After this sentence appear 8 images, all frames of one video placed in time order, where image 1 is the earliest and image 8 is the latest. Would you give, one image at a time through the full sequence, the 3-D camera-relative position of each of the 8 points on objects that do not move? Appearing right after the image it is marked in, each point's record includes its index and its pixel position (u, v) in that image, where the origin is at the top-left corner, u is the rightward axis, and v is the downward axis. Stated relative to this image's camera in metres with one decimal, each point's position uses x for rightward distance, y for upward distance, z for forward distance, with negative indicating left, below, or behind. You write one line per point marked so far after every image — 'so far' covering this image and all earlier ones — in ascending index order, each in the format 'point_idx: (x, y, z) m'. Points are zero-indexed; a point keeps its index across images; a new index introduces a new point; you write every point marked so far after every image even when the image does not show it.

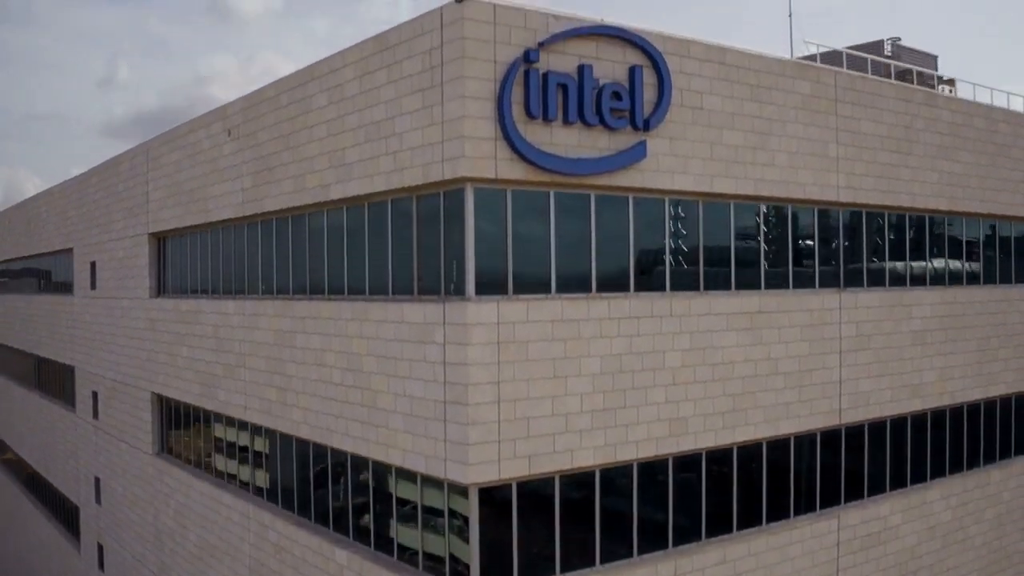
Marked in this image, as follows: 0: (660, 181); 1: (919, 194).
0: (+2.4, +1.7, +15.1) m
1: (+8.4, +2.0, +19.4) m
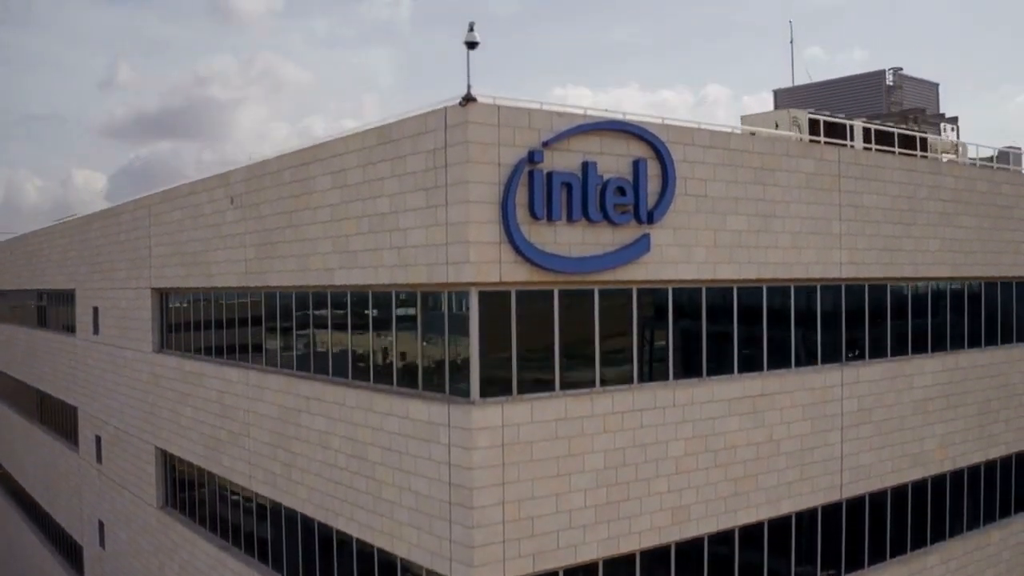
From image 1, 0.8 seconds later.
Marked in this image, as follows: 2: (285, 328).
0: (+2.4, +0.3, +15.1) m
1: (+8.5, +0.5, +19.4) m
2: (-4.4, -0.8, +18.3) m
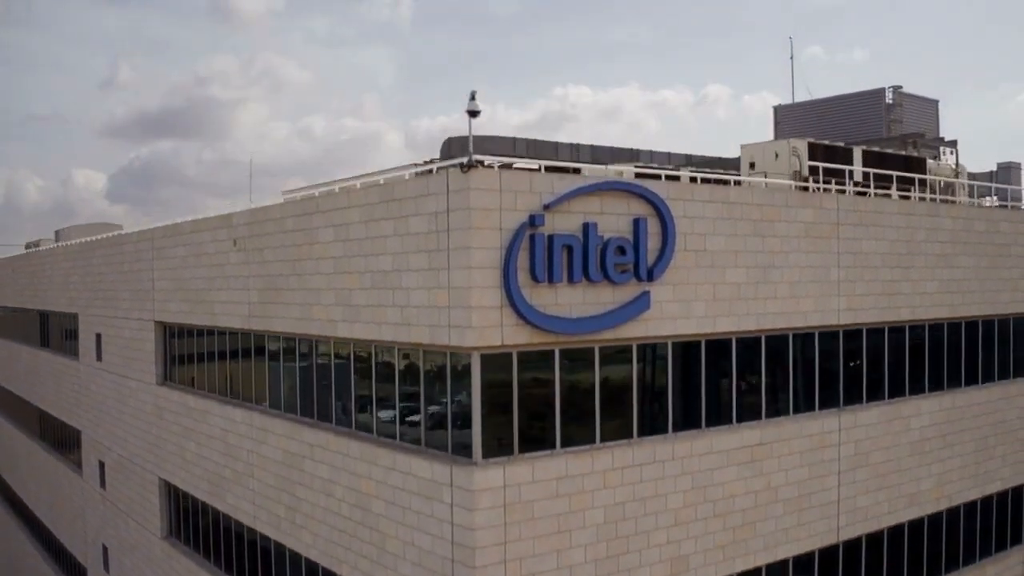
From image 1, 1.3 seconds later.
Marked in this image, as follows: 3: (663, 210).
0: (+2.4, -0.6, +15.3) m
1: (+8.5, -0.4, +19.6) m
2: (-4.4, -1.6, +18.5) m
3: (+2.4, +1.3, +15.2) m
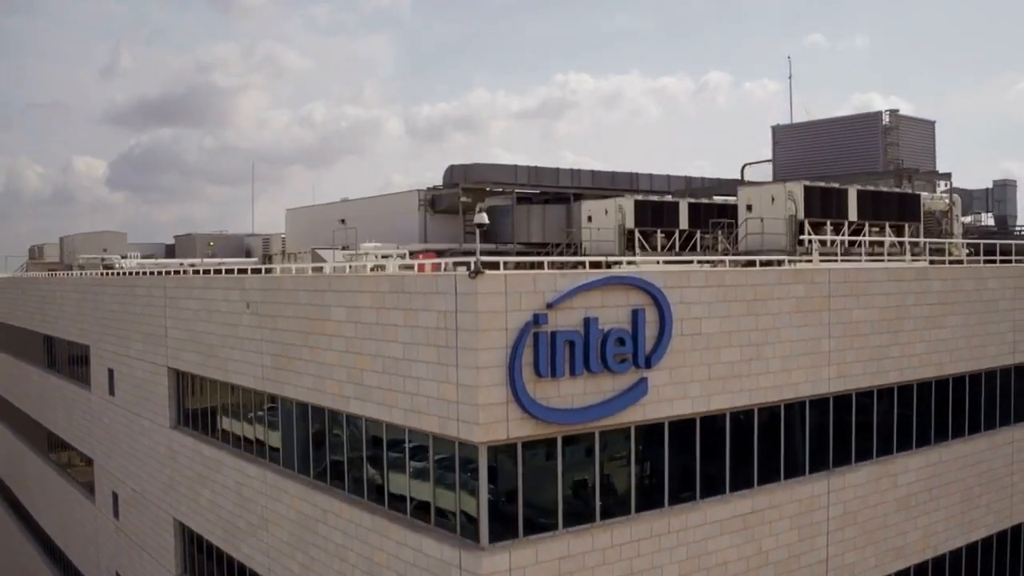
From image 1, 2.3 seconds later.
0: (+2.5, -2.1, +16.1) m
1: (+8.6, -1.7, +20.4) m
2: (-4.3, -3.0, +19.3) m
3: (+2.5, -0.2, +15.9) m
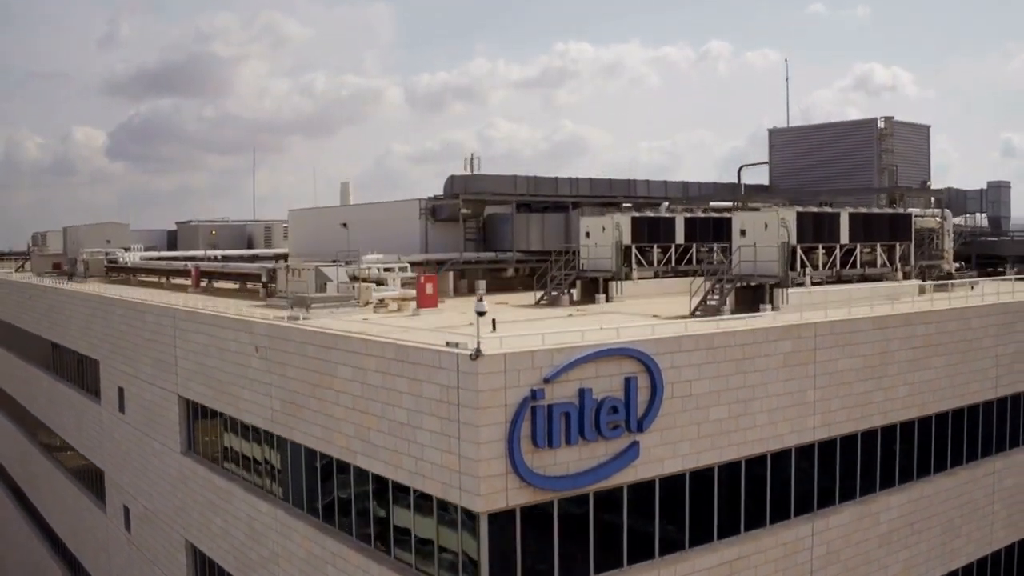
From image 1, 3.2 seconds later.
0: (+2.5, -3.3, +16.9) m
1: (+8.6, -2.8, +21.3) m
2: (-4.3, -4.1, +20.2) m
3: (+2.5, -1.4, +16.7) m
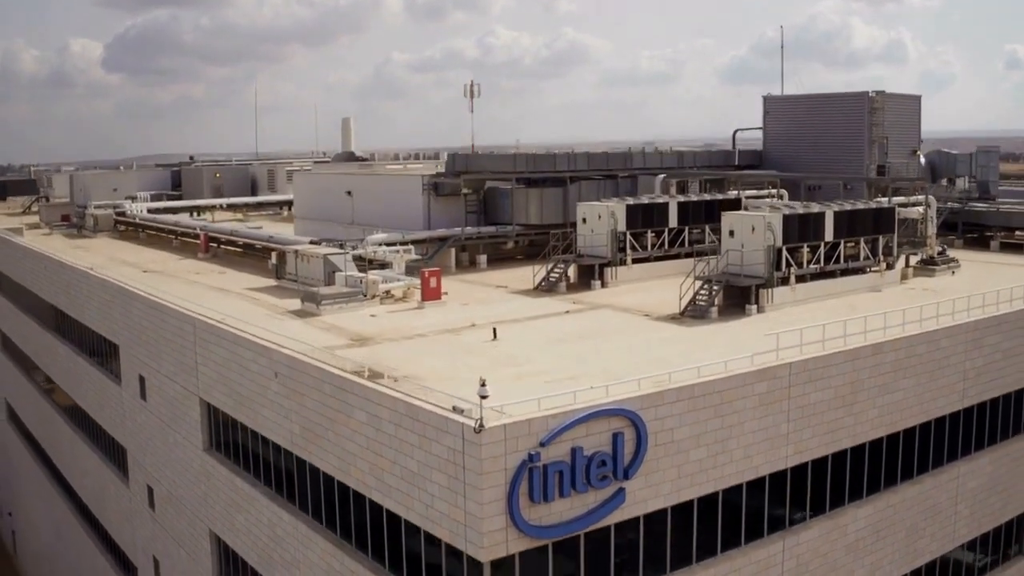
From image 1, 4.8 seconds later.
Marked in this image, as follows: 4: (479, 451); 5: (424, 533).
0: (+2.5, -4.5, +18.9) m
1: (+8.5, -3.6, +23.2) m
2: (-4.4, -5.0, +22.3) m
3: (+2.5, -2.6, +18.5) m
4: (-0.6, -2.9, +16.7) m
5: (-1.8, -4.9, +18.7) m
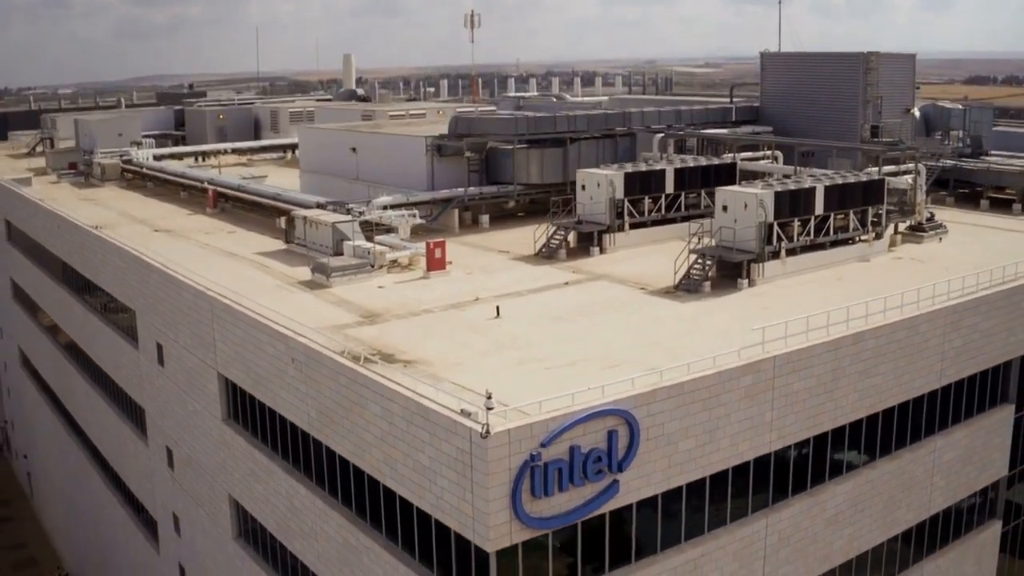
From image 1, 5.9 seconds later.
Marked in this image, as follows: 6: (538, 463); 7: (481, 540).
0: (+2.5, -4.6, +20.5) m
1: (+8.6, -3.3, +24.7) m
2: (-4.3, -4.8, +23.9) m
3: (+2.5, -2.8, +20.0) m
4: (-0.6, -3.2, +18.2) m
5: (-1.7, -5.0, +20.3) m
6: (+0.5, -3.5, +18.9) m
7: (-0.6, -5.0, +18.8) m
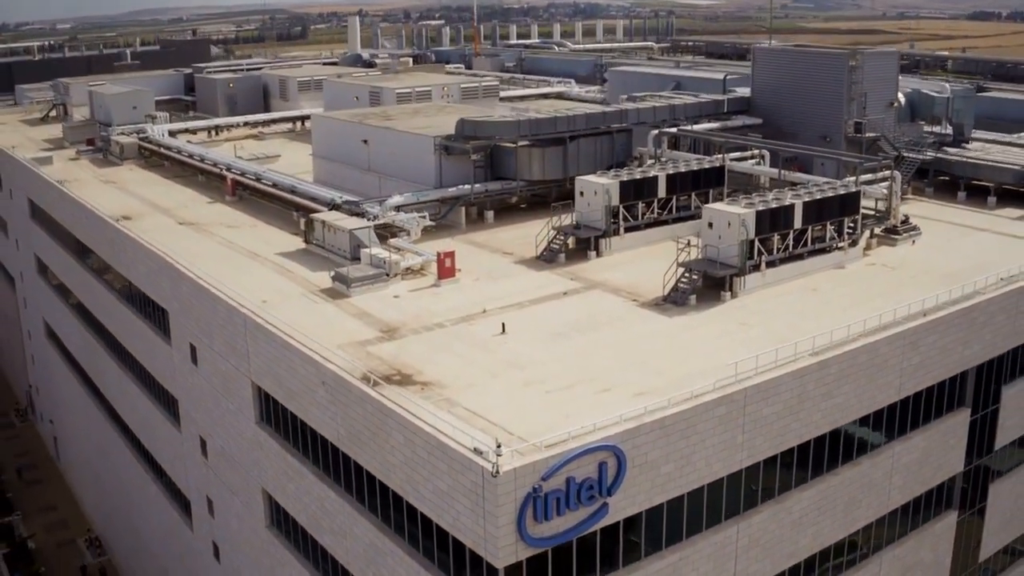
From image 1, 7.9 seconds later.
0: (+2.7, -5.9, +24.0) m
1: (+8.7, -4.3, +28.1) m
2: (-4.2, -5.8, +27.4) m
3: (+2.7, -4.1, +23.3) m
4: (-0.4, -4.7, +21.6) m
5: (-1.6, -6.3, +23.9) m
6: (+0.6, -4.9, +22.3) m
7: (-0.5, -6.4, +22.3) m
